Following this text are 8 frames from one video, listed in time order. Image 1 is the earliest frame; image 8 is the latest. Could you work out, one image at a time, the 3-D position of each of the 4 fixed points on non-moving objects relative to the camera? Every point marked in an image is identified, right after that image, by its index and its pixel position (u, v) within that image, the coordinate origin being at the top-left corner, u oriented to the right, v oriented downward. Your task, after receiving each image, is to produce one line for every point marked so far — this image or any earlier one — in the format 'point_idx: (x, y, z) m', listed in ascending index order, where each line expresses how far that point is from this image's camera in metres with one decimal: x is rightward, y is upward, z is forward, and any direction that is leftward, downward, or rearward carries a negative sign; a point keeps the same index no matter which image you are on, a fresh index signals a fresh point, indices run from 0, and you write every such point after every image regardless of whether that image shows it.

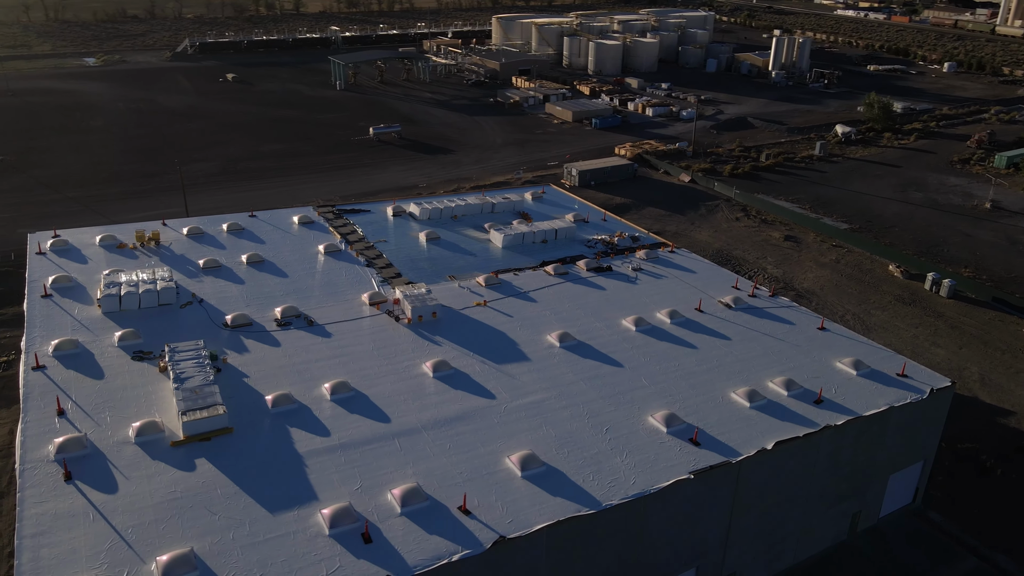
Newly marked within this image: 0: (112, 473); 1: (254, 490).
0: (-10.4, -4.8, +19.0) m
1: (-6.7, -5.1, +18.9) m
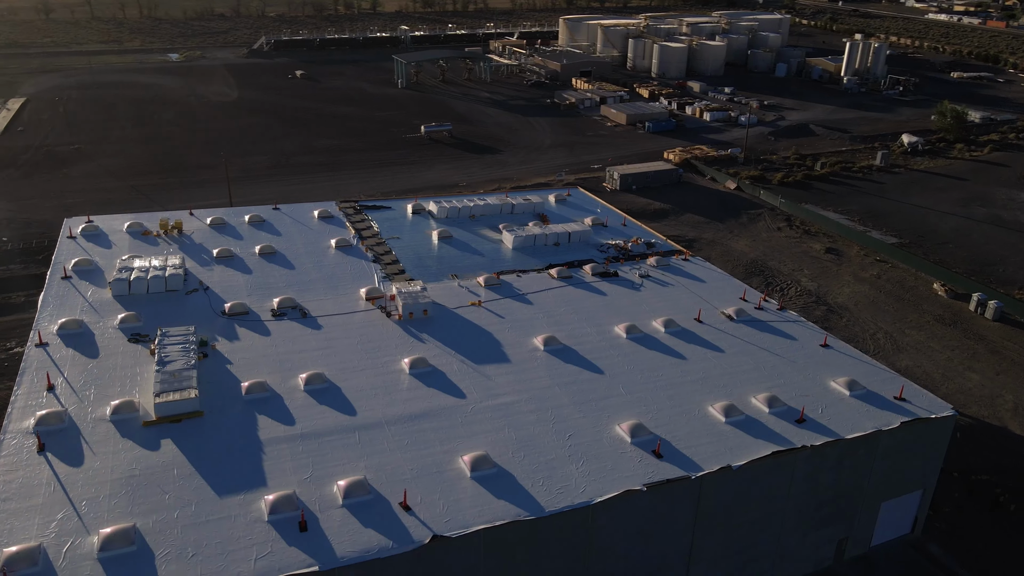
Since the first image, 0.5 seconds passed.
0: (-11.8, -4.4, +20.1) m
1: (-8.1, -4.9, +19.6) m
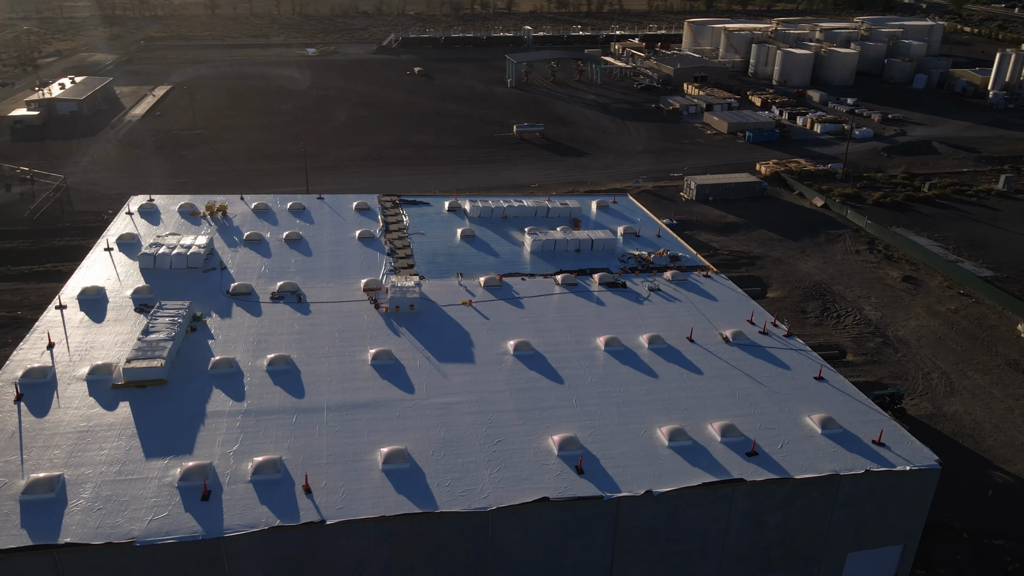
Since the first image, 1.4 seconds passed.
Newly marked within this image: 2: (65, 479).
0: (-14.1, -3.5, +22.4) m
1: (-10.6, -4.2, +21.3) m
2: (-11.7, -5.0, +19.2) m
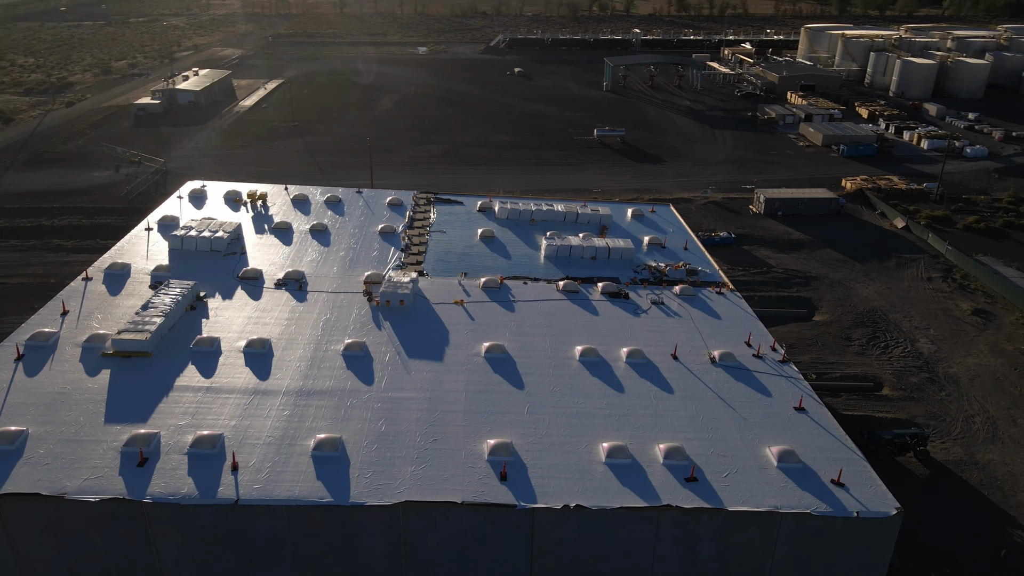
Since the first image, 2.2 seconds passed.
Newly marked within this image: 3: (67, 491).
0: (-15.8, -2.5, +24.8) m
1: (-12.5, -3.5, +23.1) m
2: (-14.0, -4.2, +21.2) m
3: (-11.8, -5.4, +19.3) m
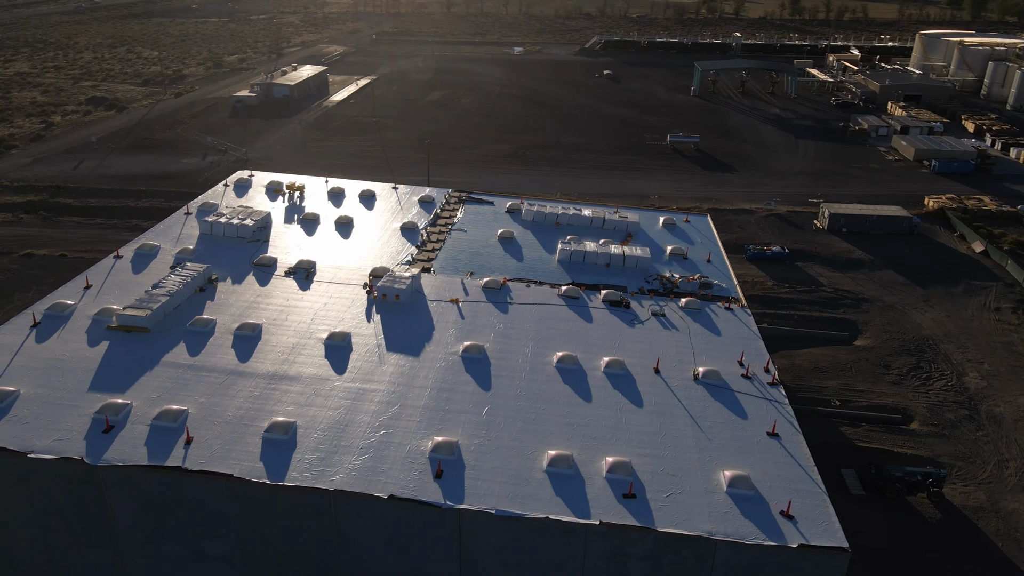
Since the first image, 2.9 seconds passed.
0: (-16.8, -1.6, +27.0) m
1: (-13.9, -2.8, +25.0) m
2: (-15.6, -3.4, +23.3) m
3: (-13.7, -4.7, +21.1) m
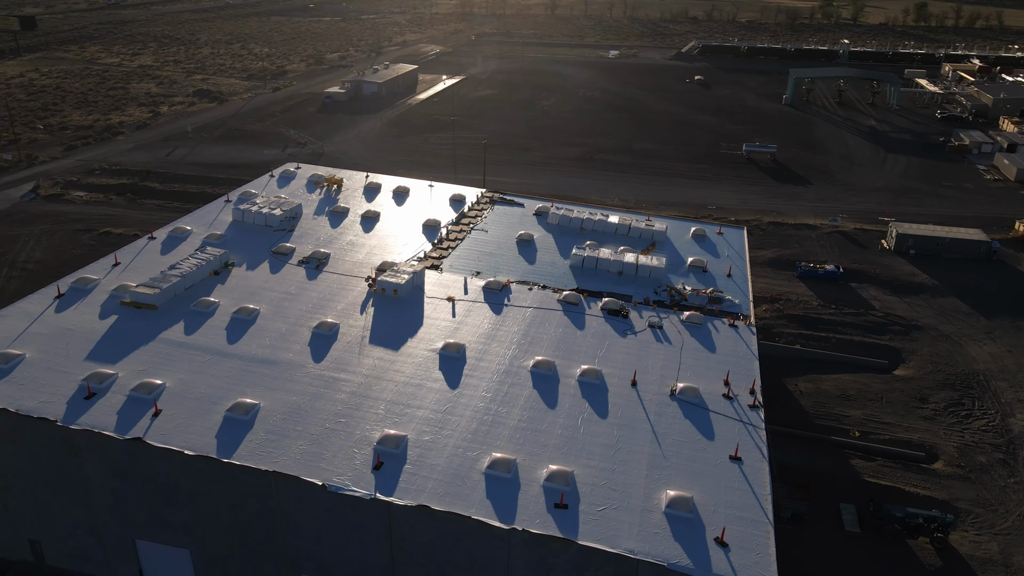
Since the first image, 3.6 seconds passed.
0: (-17.5, -0.6, +29.4) m
1: (-15.0, -2.0, +27.0) m
2: (-17.0, -2.4, +25.5) m
3: (-15.5, -3.8, +23.1) m
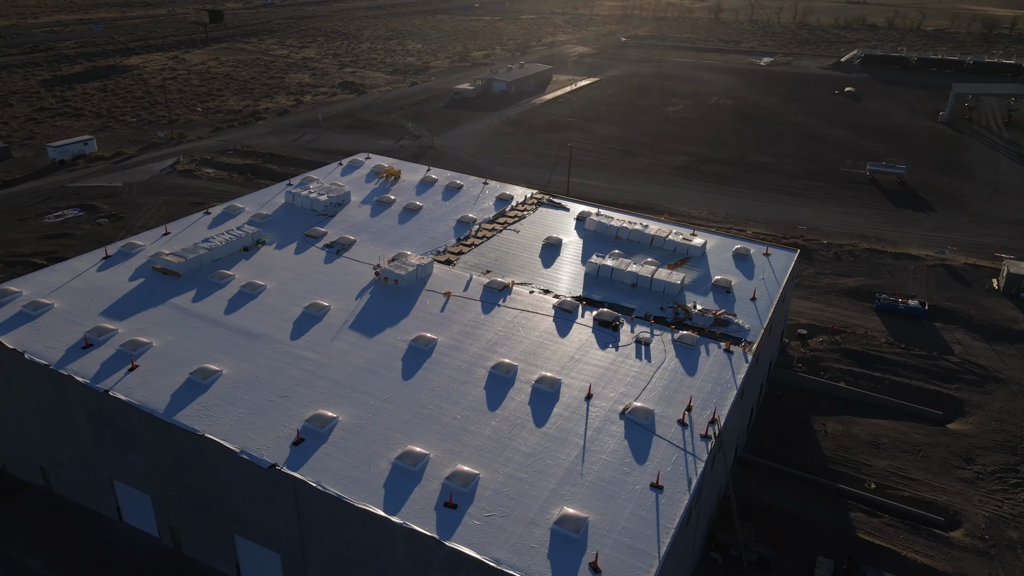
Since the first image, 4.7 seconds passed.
0: (-17.9, +1.0, +33.1) m
1: (-16.0, -0.5, +30.3) m
2: (-18.3, -0.8, +29.3) m
3: (-17.5, -2.3, +26.6) m
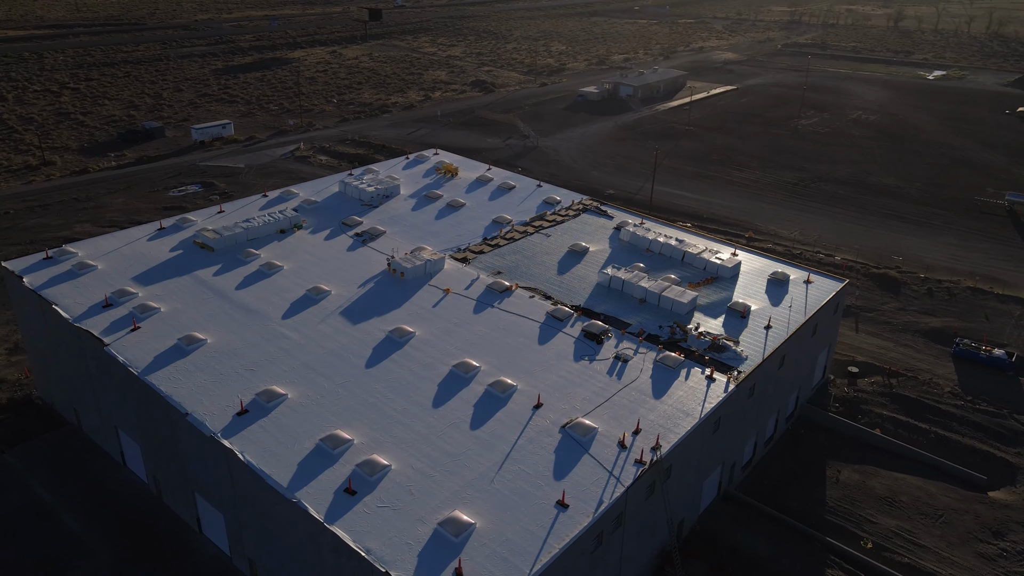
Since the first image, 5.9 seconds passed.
0: (-17.4, +2.6, +36.8) m
1: (-16.3, +0.9, +33.6) m
2: (-18.7, +0.9, +33.1) m
3: (-18.6, -0.7, +30.3) m
